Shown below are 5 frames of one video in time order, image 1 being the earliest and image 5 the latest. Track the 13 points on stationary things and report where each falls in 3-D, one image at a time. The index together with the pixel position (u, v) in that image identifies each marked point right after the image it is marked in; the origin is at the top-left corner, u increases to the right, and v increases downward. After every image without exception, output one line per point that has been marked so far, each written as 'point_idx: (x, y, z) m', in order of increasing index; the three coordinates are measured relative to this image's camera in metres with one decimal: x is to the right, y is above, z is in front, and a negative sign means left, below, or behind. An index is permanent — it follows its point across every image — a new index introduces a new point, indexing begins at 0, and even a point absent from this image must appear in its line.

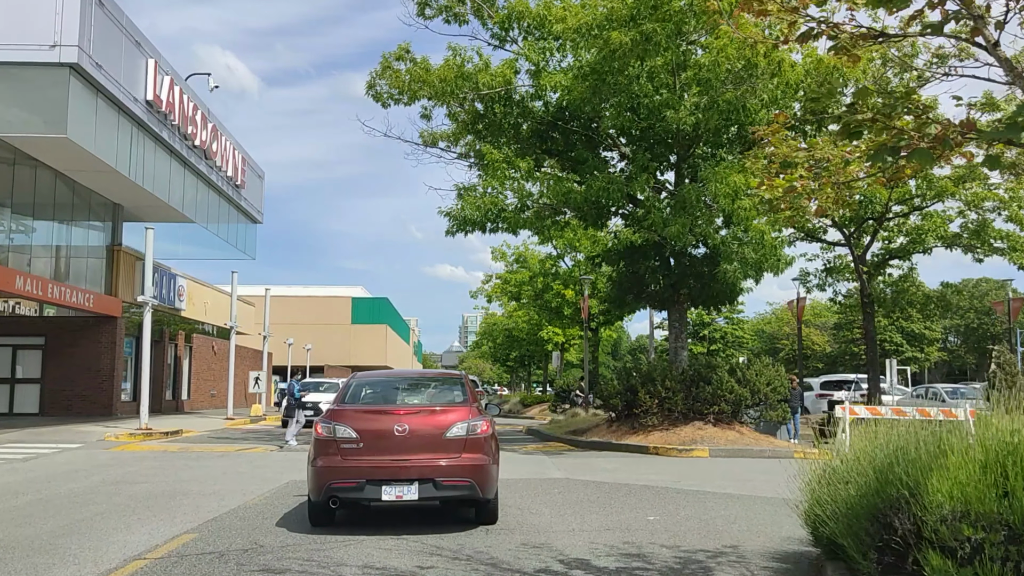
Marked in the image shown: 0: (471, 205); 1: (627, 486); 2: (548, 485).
0: (-0.9, +1.7, +17.8) m
1: (+1.6, -2.6, +11.6) m
2: (+0.5, -2.7, +11.9) m
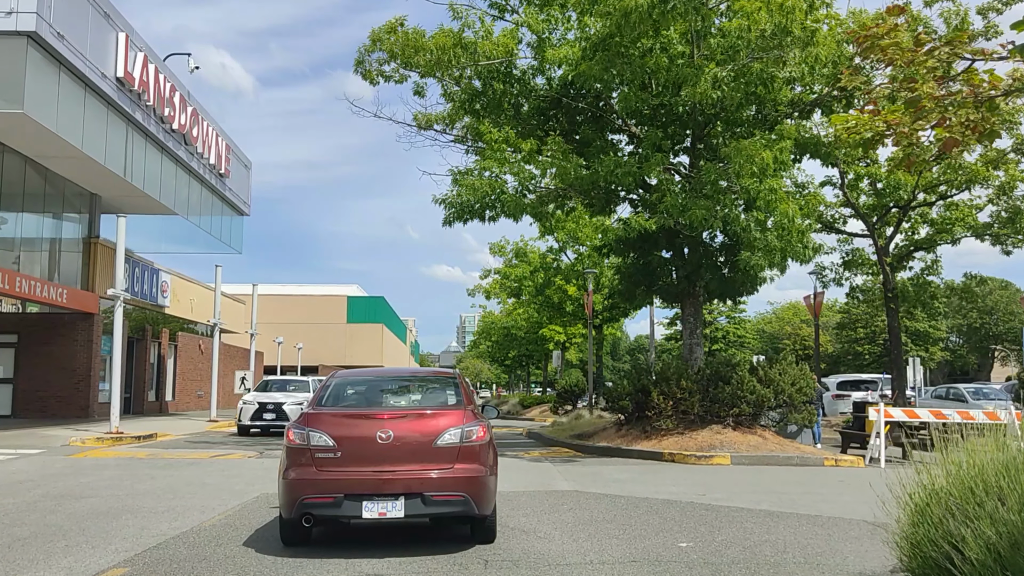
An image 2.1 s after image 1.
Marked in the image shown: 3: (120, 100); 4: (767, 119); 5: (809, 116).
0: (-0.8, +1.9, +16.3) m
1: (+1.6, -2.5, +10.1) m
2: (+0.5, -2.5, +10.4) m
3: (-8.9, +4.3, +19.8) m
4: (+4.9, +3.2, +16.6) m
5: (+5.8, +3.3, +17.0) m
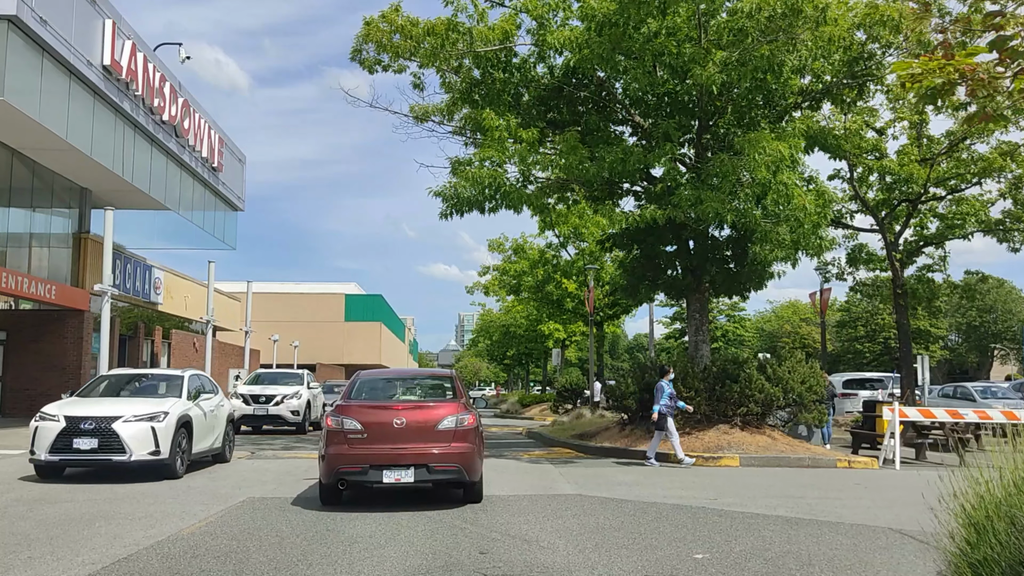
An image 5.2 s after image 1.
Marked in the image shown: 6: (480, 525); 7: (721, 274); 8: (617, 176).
0: (-0.9, +2.0, +15.7) m
1: (+1.6, -2.4, +9.5) m
2: (+0.5, -2.4, +9.8) m
3: (-8.9, +4.4, +19.2) m
4: (+4.9, +3.3, +16.0) m
5: (+5.8, +3.4, +16.5) m
6: (-0.3, -2.3, +8.4) m
7: (+4.0, +0.3, +16.5) m
8: (+1.9, +2.0, +15.9) m
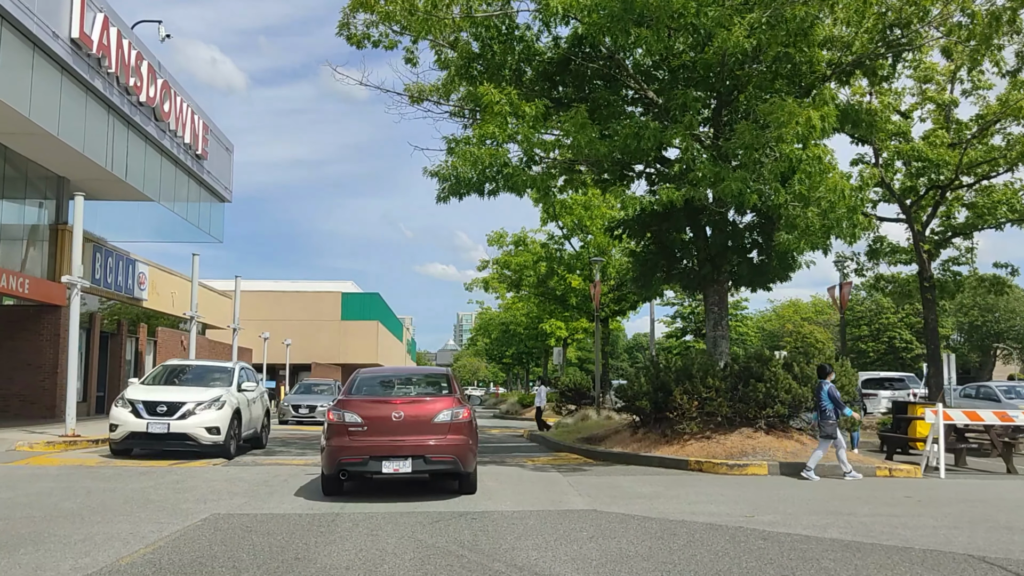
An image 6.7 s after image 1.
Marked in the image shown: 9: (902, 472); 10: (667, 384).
0: (-0.8, +2.2, +14.4) m
1: (+1.6, -2.2, +8.2) m
2: (+0.6, -2.3, +8.4) m
3: (-8.9, +4.6, +17.8) m
4: (+4.9, +3.5, +14.6) m
5: (+5.8, +3.6, +15.1) m
6: (-0.3, -2.1, +7.1) m
7: (+4.0, +0.4, +15.2) m
8: (+2.0, +2.2, +14.5) m
9: (+5.6, -2.6, +12.5) m
10: (+2.5, -1.6, +14.2) m
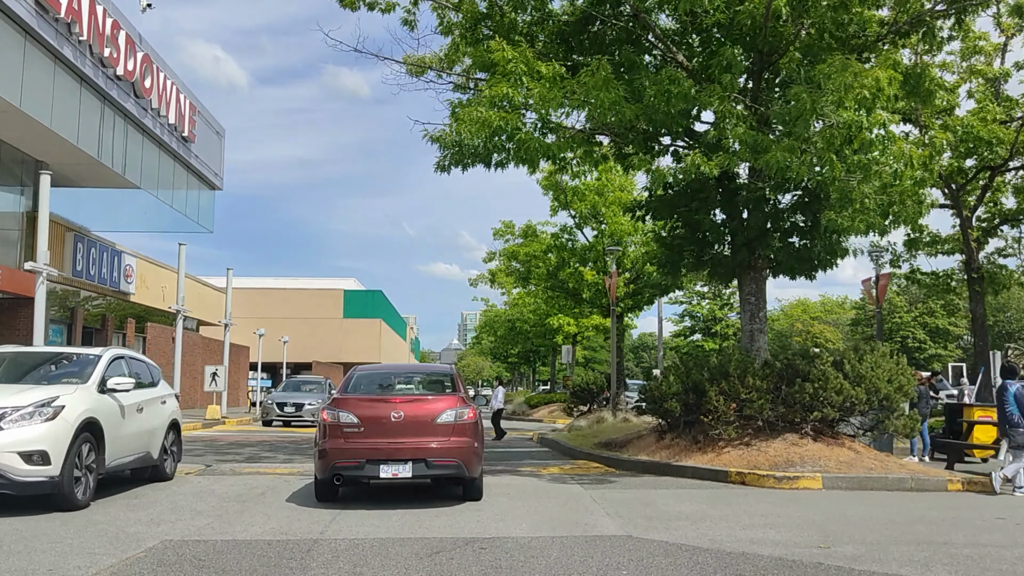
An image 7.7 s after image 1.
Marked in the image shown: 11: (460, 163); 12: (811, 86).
0: (-0.6, +2.4, +12.7) m
1: (+1.8, -2.0, +6.5) m
2: (+0.7, -2.1, +6.8) m
3: (-8.7, +4.8, +16.2) m
4: (+5.1, +3.7, +12.9) m
5: (+6.0, +3.7, +13.4) m
6: (-0.1, -1.9, +5.4) m
7: (+4.2, +0.6, +13.5) m
8: (+2.2, +2.4, +12.8) m
9: (+5.7, -2.4, +10.8) m
10: (+2.7, -1.4, +12.6) m
11: (-0.8, +1.8, +13.3) m
12: (+4.1, +2.7, +12.1) m
